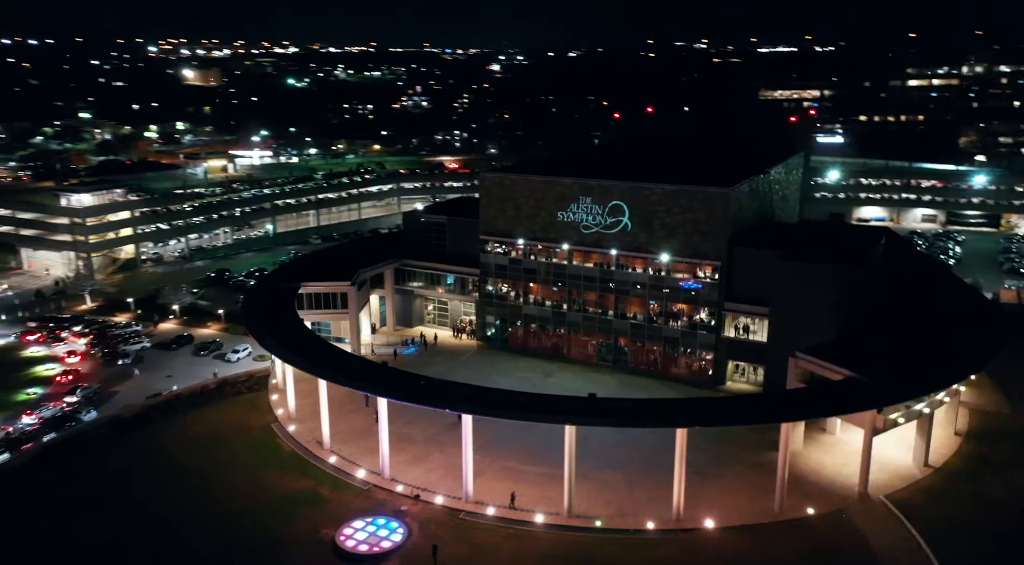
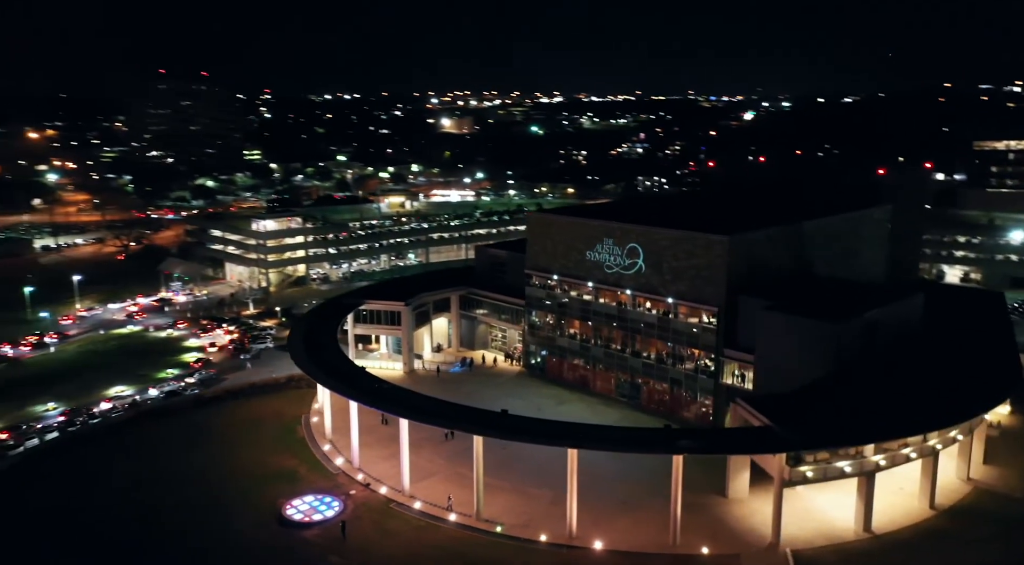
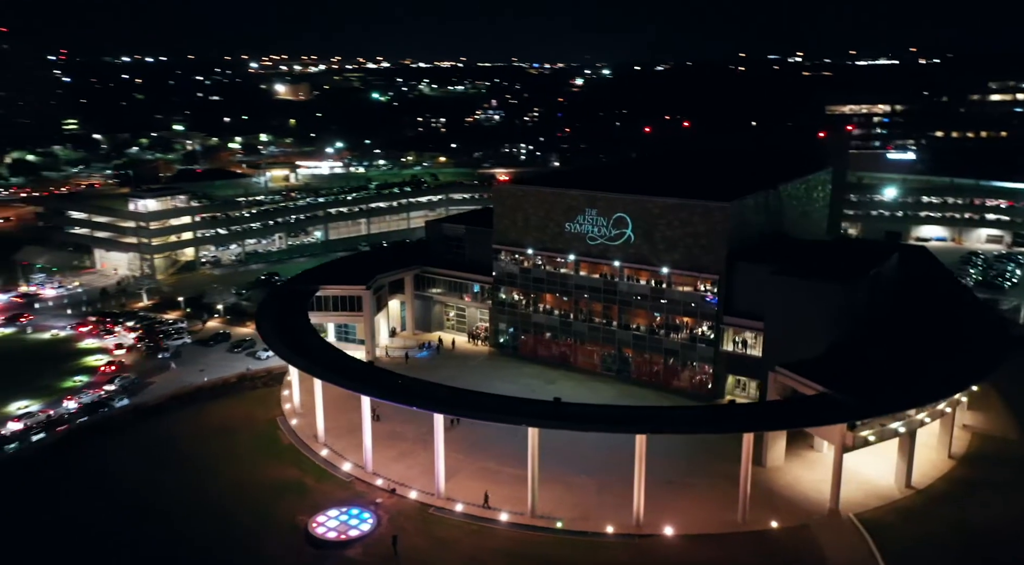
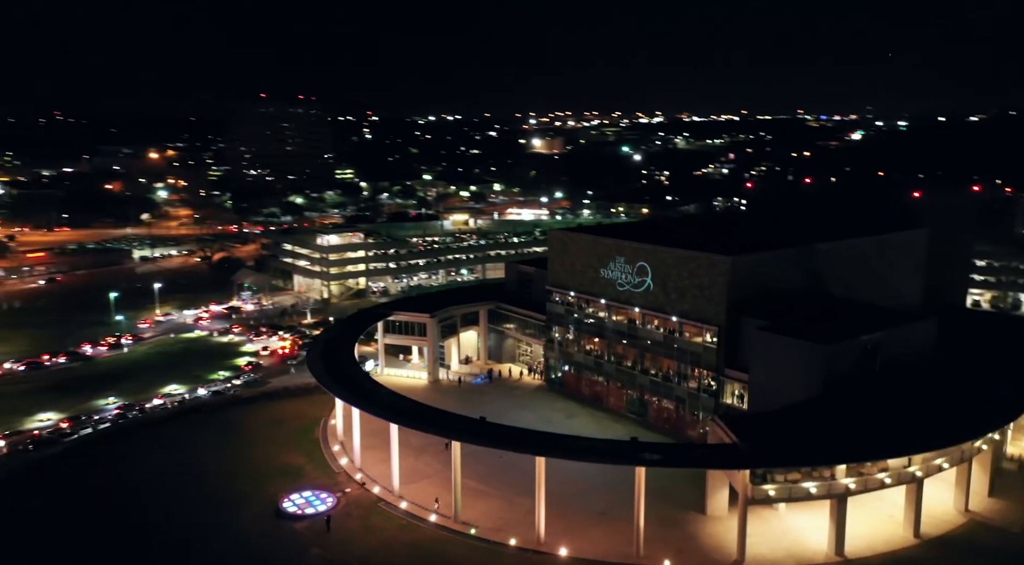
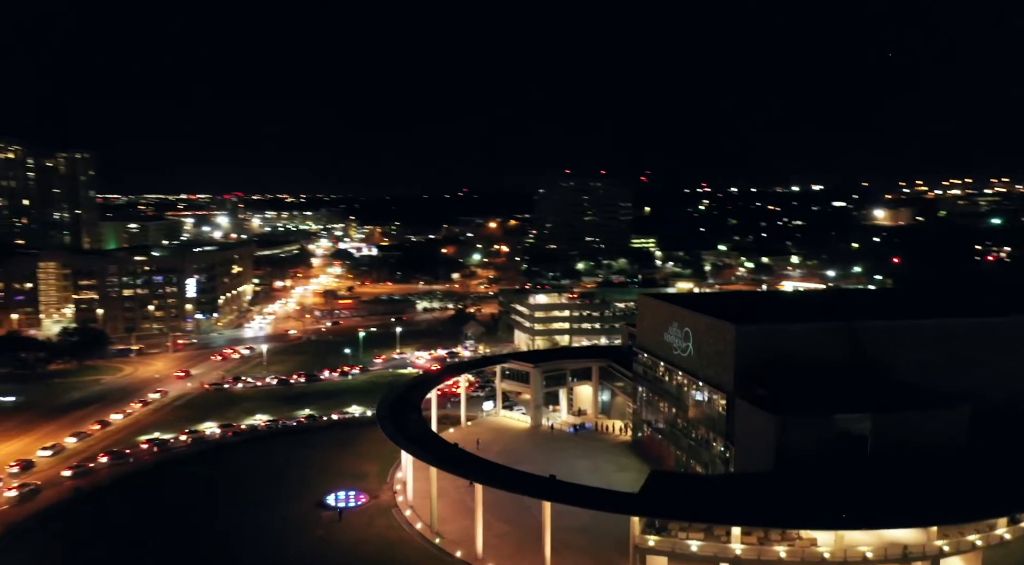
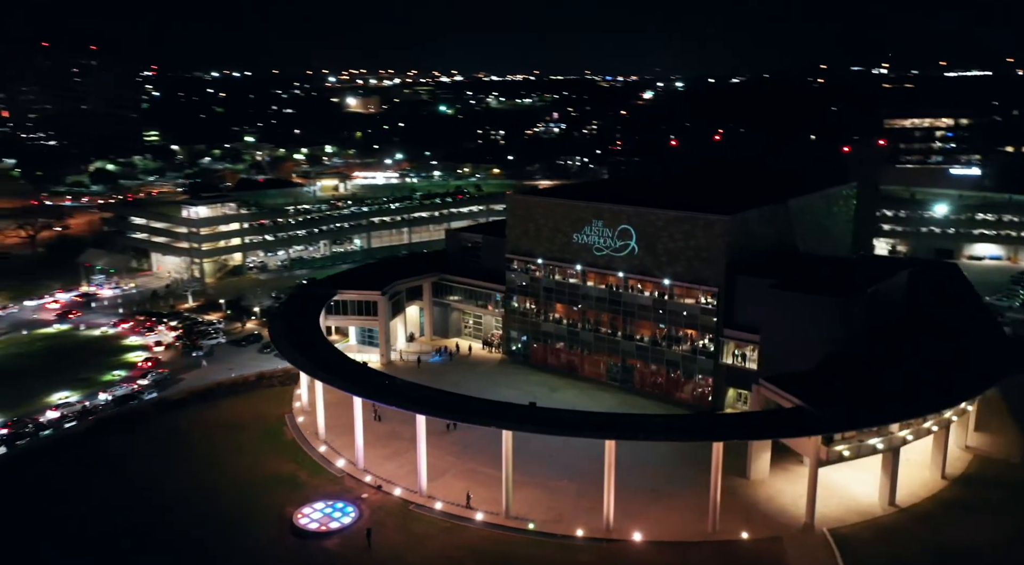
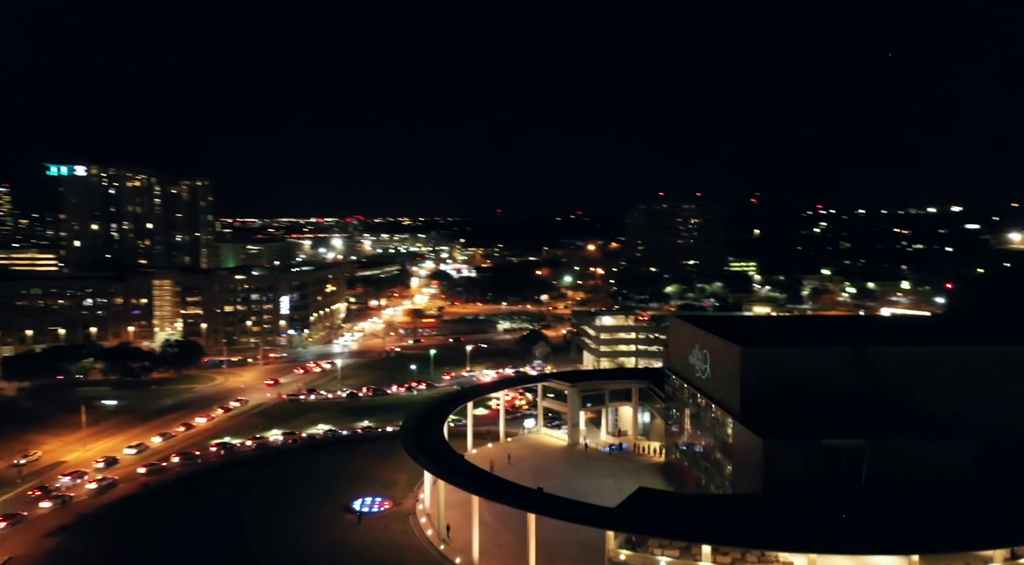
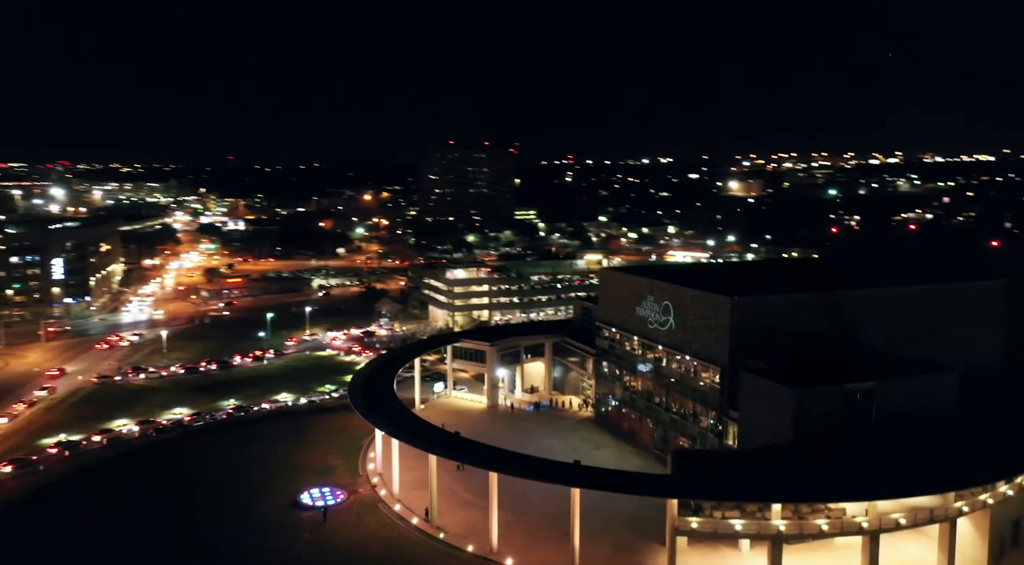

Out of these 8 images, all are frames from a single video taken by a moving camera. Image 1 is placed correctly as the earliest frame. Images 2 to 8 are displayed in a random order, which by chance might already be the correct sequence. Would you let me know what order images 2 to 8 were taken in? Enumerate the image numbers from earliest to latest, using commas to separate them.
3, 6, 2, 4, 8, 5, 7
